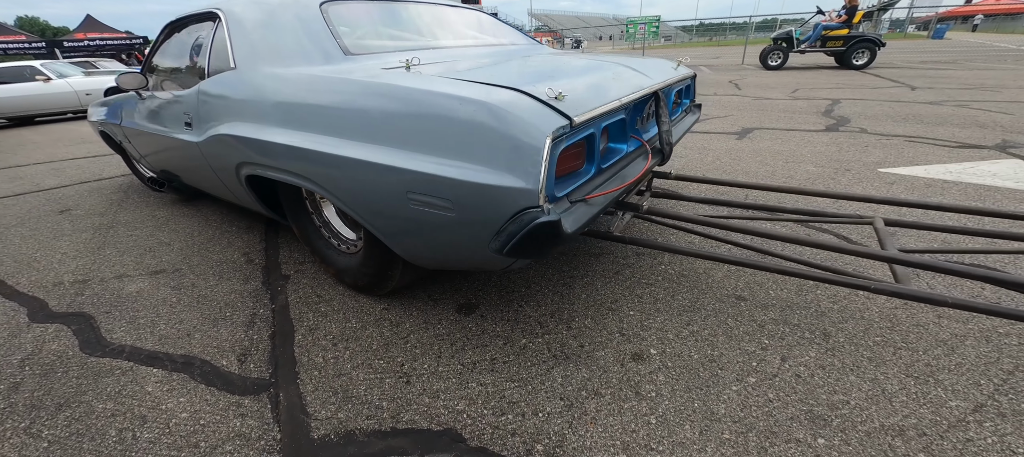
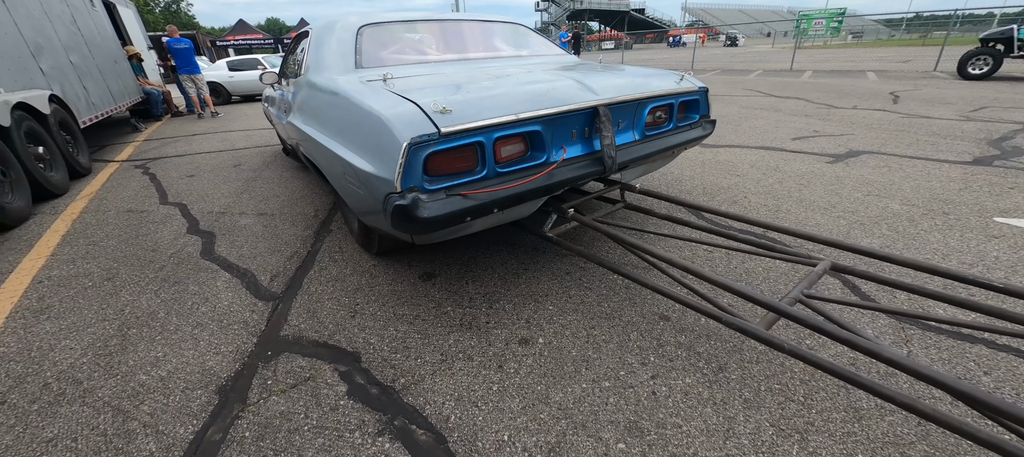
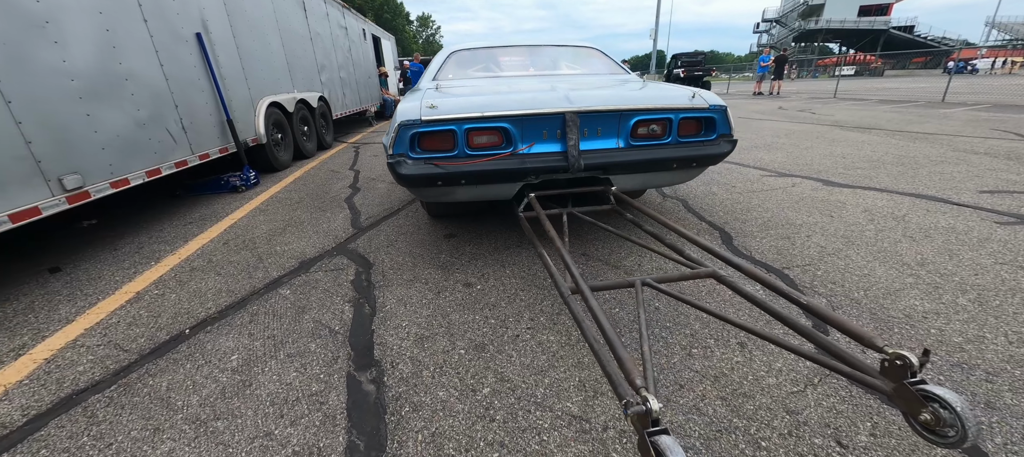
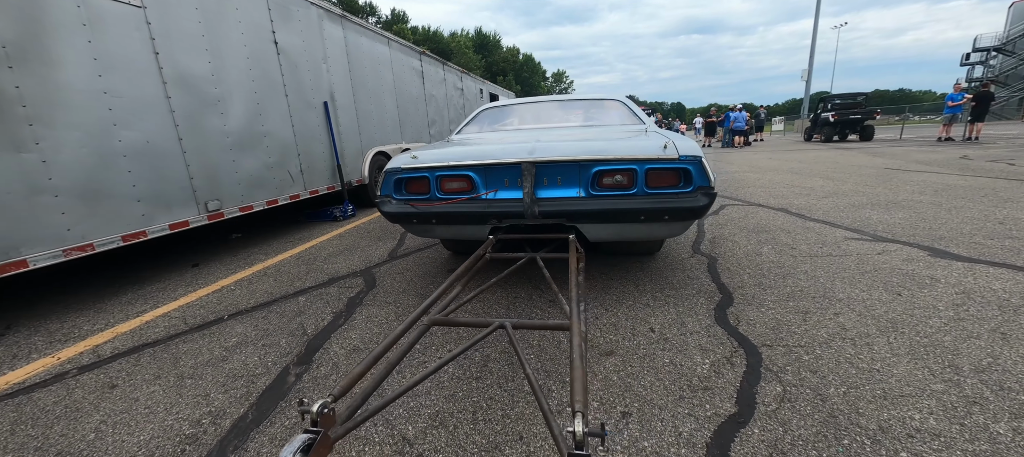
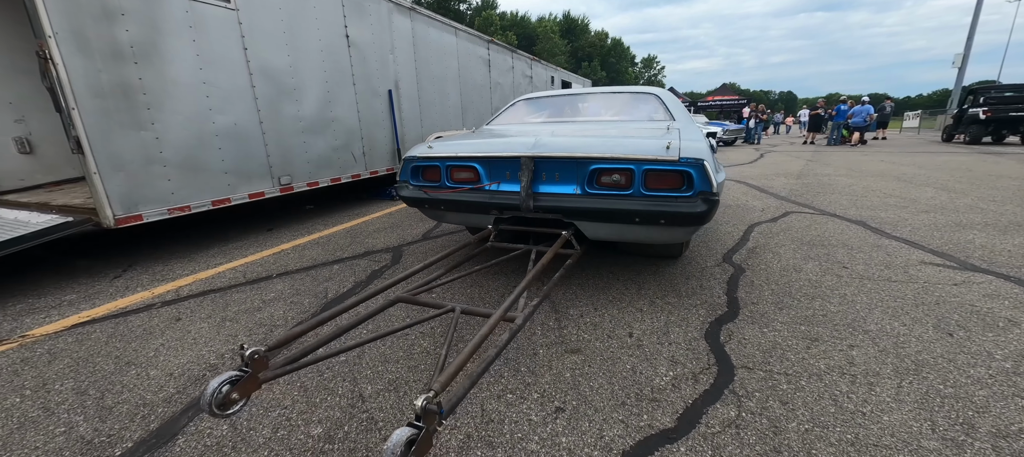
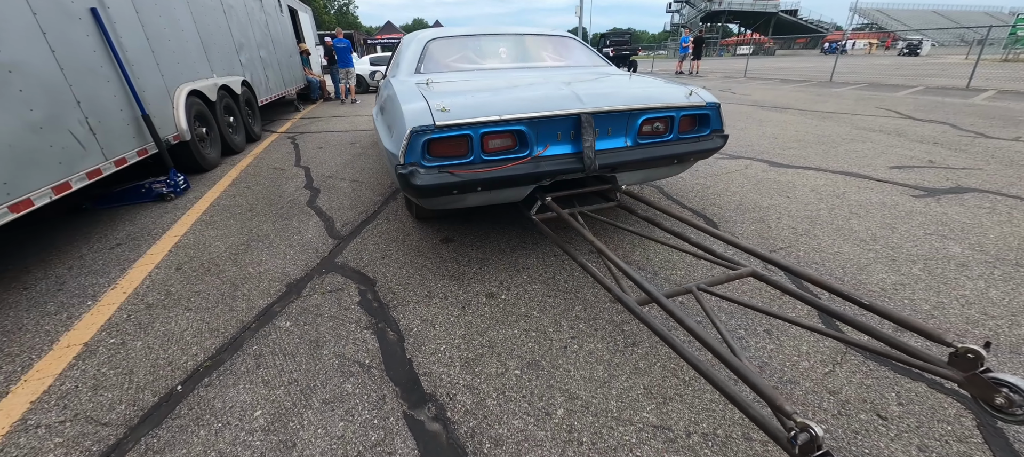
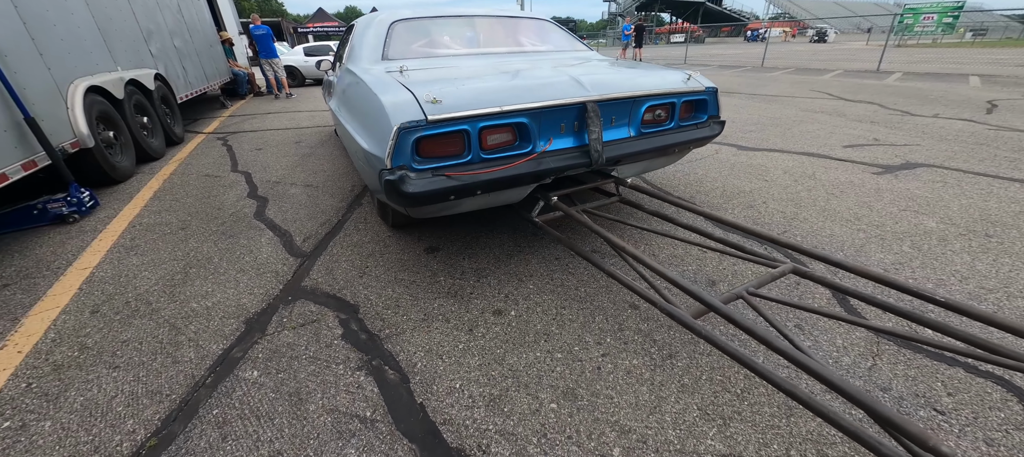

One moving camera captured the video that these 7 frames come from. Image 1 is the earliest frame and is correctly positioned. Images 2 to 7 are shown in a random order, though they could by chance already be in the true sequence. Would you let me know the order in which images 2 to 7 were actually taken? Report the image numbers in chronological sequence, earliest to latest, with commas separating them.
2, 7, 6, 3, 4, 5
